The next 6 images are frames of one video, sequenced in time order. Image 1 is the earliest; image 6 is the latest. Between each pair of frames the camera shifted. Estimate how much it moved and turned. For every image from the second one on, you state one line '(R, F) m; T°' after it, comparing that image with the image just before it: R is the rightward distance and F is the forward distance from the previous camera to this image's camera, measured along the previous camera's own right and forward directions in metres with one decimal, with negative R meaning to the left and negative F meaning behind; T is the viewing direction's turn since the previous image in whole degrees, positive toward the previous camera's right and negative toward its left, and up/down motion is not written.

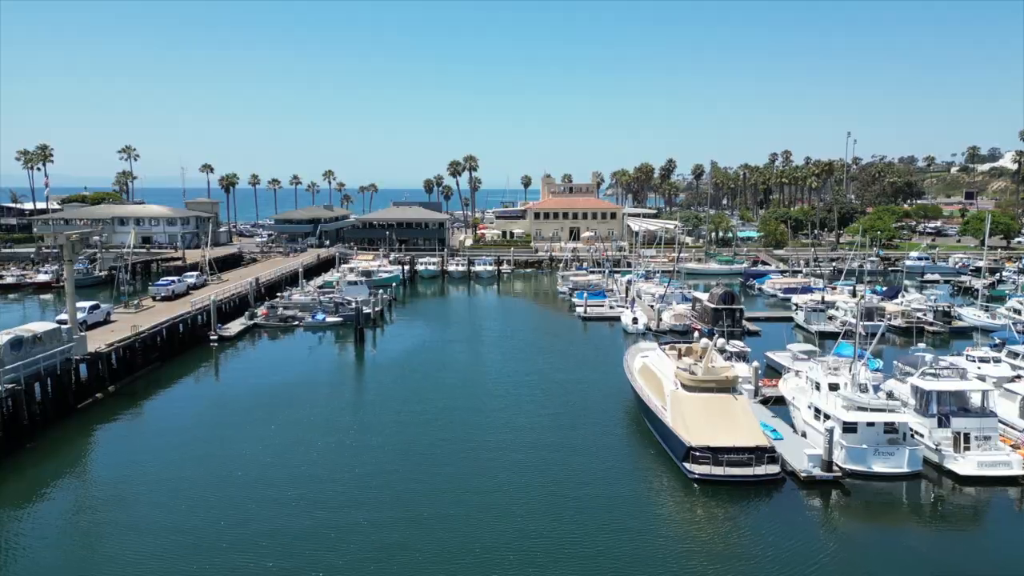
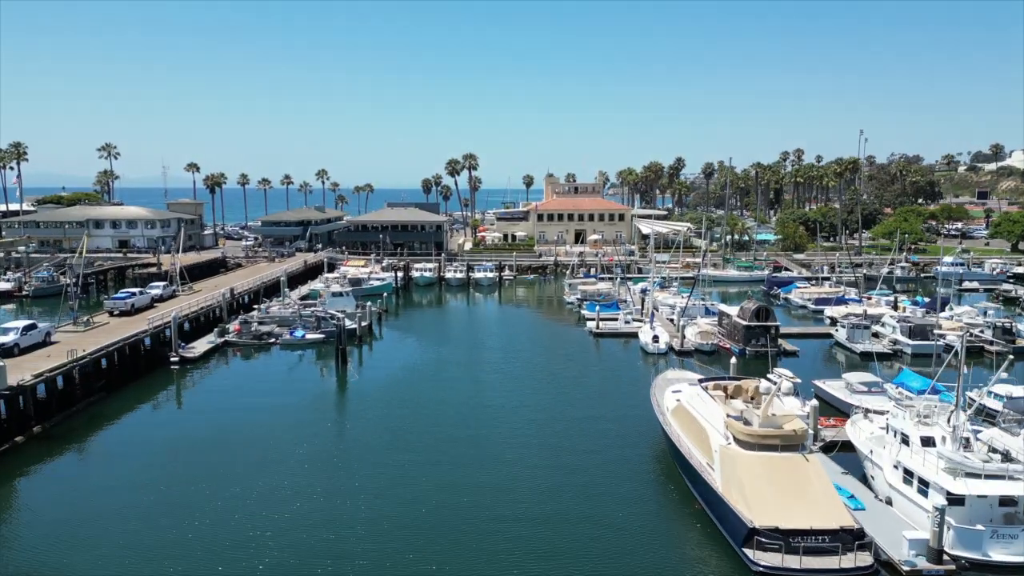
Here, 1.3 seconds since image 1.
(-0.1, +5.1) m; 0°
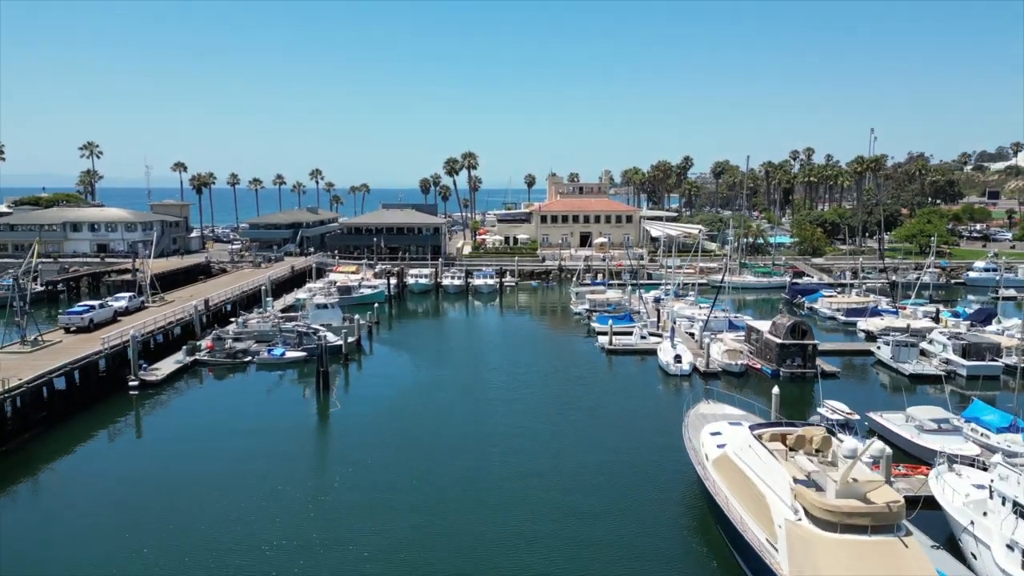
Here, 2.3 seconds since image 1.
(-0.1, +4.2) m; 0°
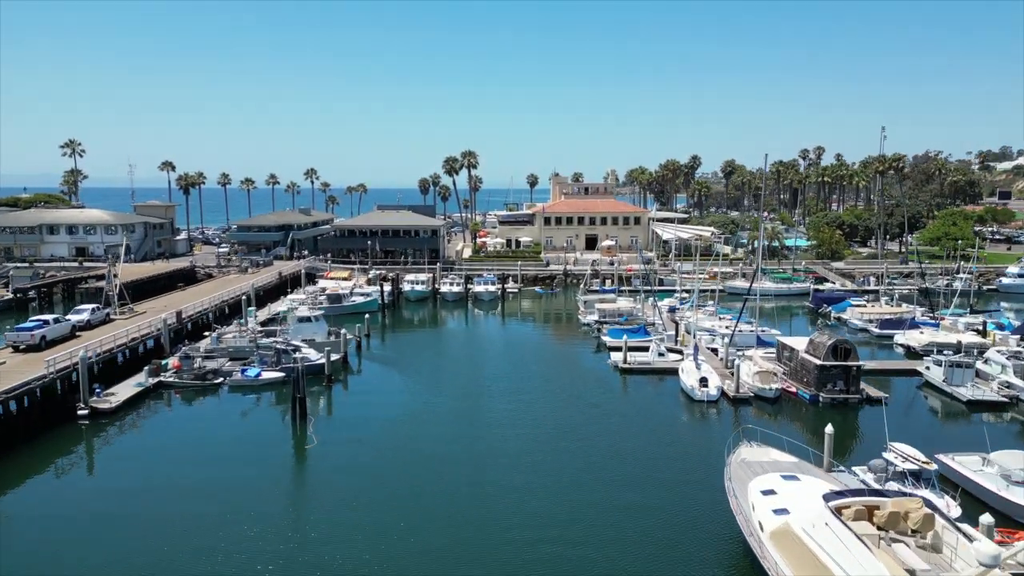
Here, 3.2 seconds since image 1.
(-0.1, +3.9) m; 0°
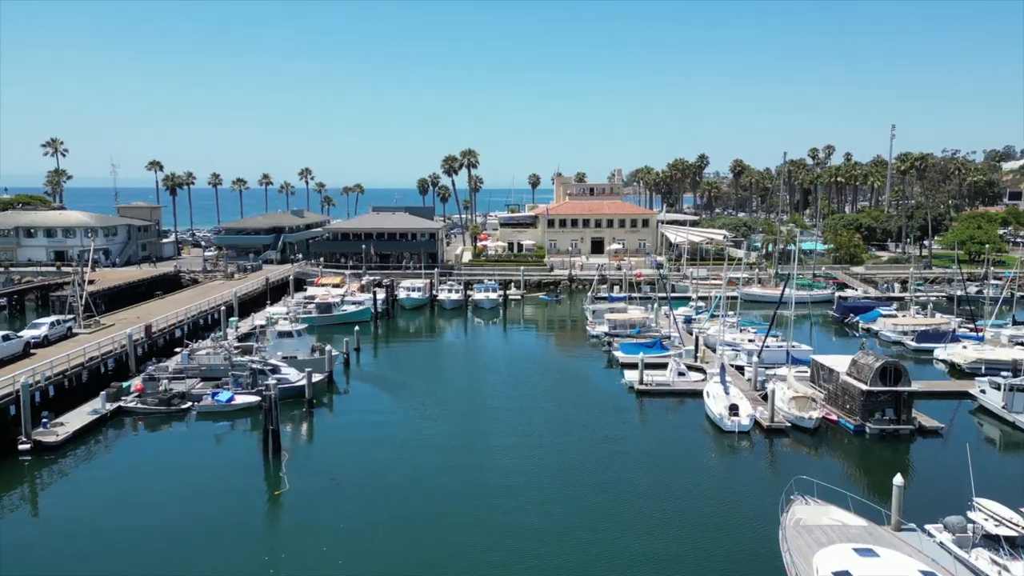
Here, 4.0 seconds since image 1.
(-0.1, +3.5) m; 0°
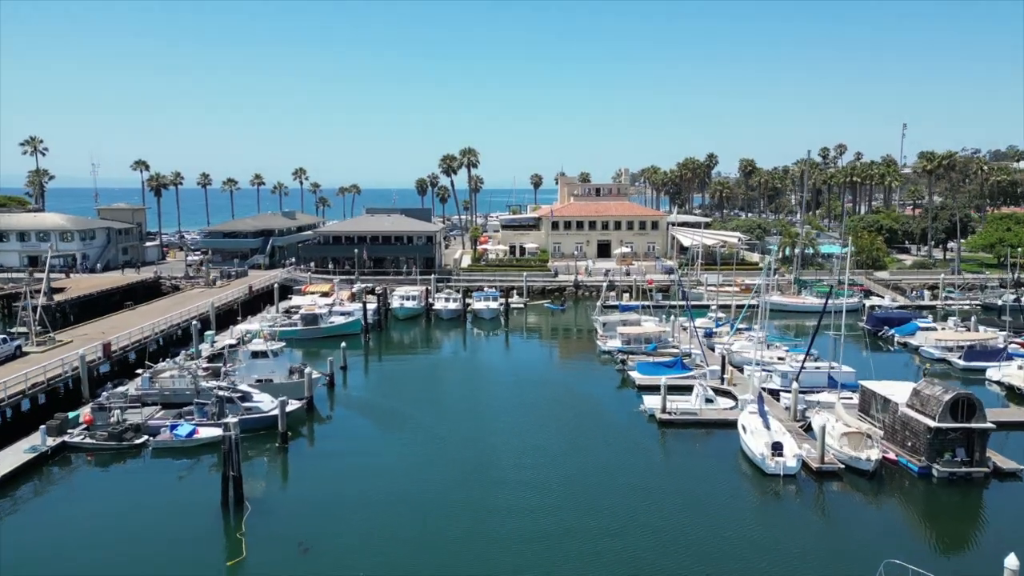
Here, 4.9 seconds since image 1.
(-0.1, +3.8) m; 0°
